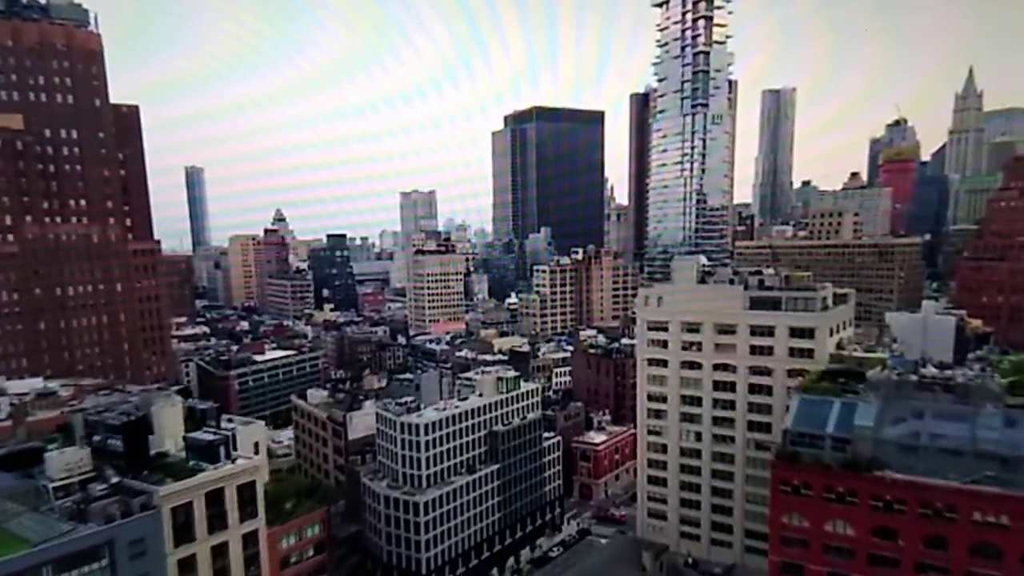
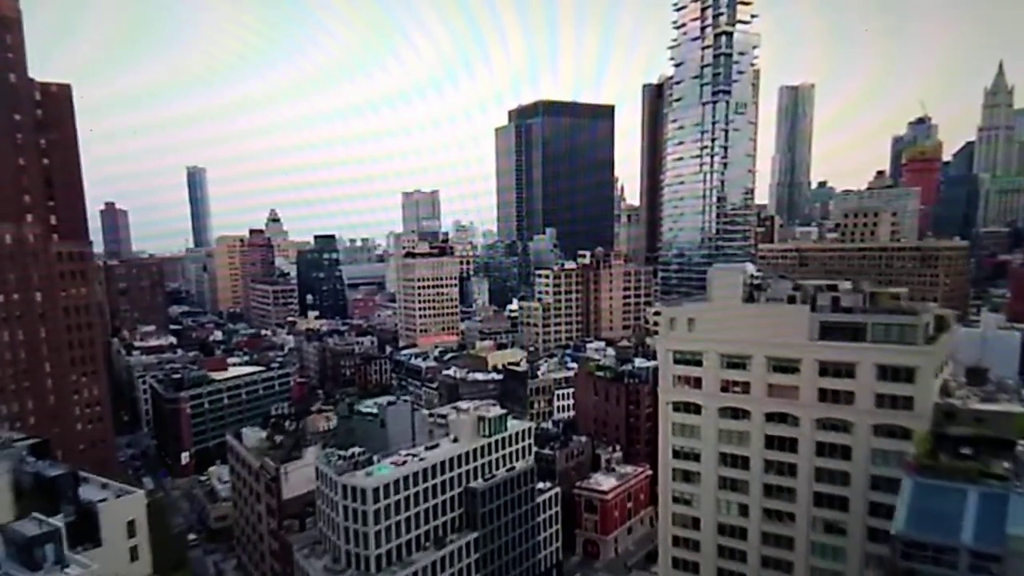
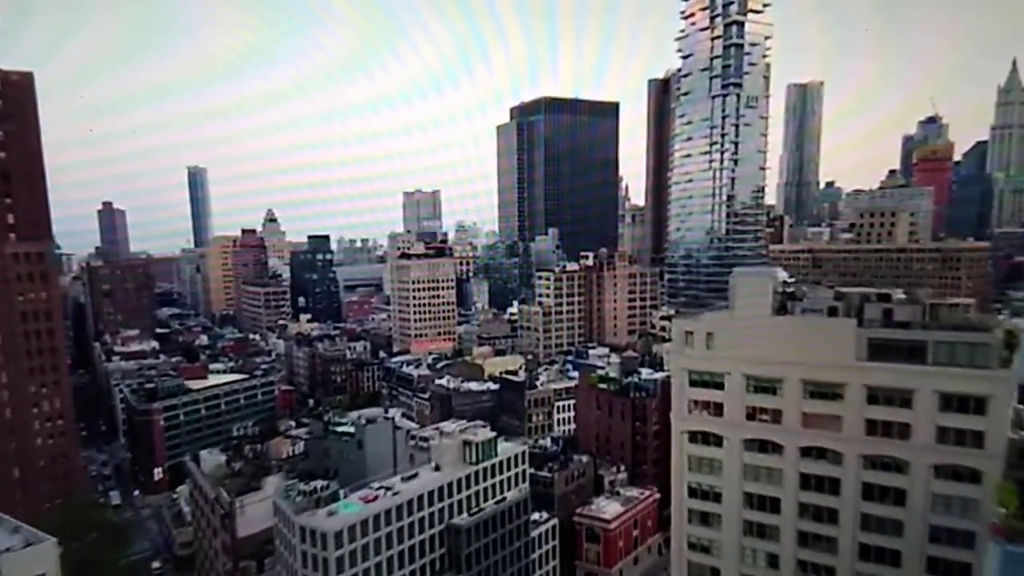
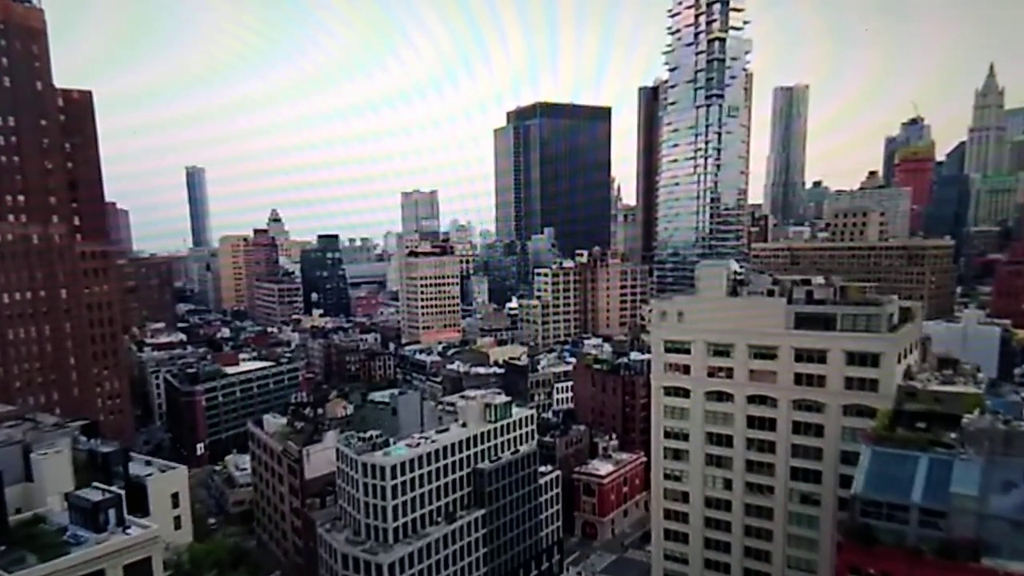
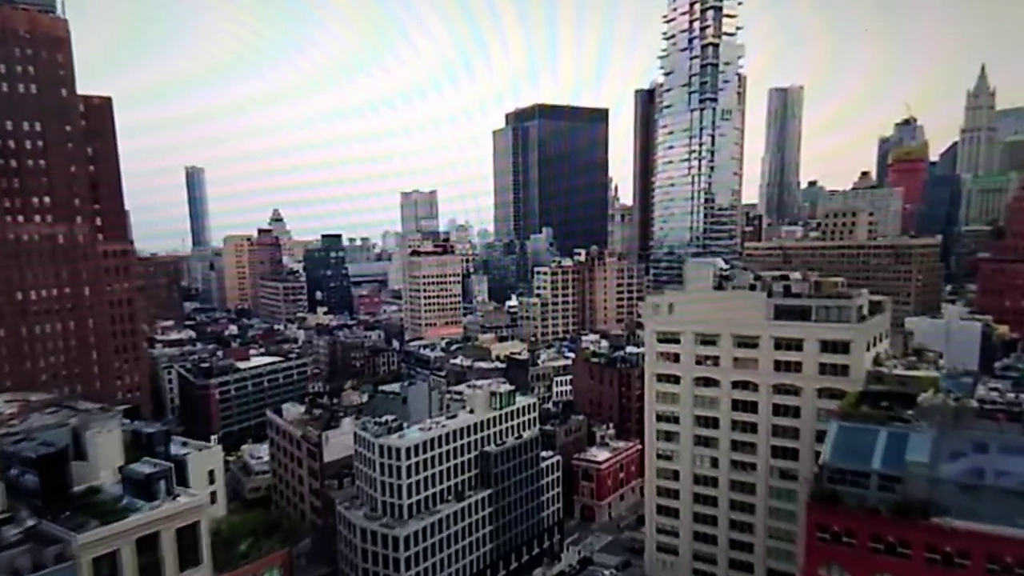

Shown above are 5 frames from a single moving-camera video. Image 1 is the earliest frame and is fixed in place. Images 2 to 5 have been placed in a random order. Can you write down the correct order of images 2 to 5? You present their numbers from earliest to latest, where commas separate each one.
5, 4, 2, 3
